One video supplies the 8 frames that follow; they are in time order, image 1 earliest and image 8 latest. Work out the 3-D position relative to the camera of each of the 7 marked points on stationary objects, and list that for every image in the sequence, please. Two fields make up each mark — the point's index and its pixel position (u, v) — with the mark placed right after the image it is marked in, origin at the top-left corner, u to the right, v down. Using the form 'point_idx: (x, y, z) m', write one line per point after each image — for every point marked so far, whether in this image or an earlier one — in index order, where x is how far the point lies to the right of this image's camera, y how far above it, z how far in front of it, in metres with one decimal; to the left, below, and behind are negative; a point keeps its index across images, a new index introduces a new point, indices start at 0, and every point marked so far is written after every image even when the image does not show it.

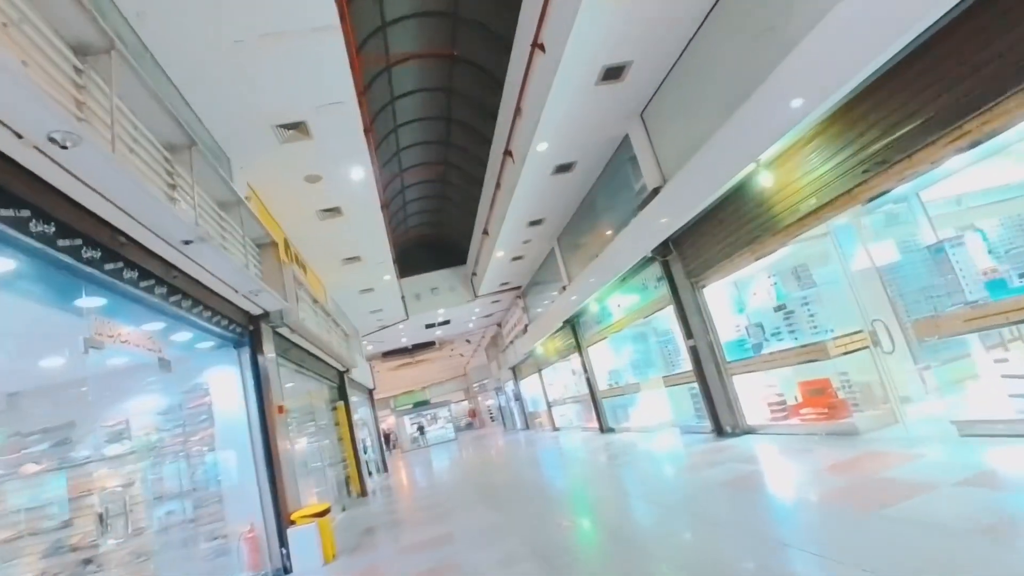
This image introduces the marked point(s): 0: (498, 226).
0: (-0.2, +0.6, +8.6) m
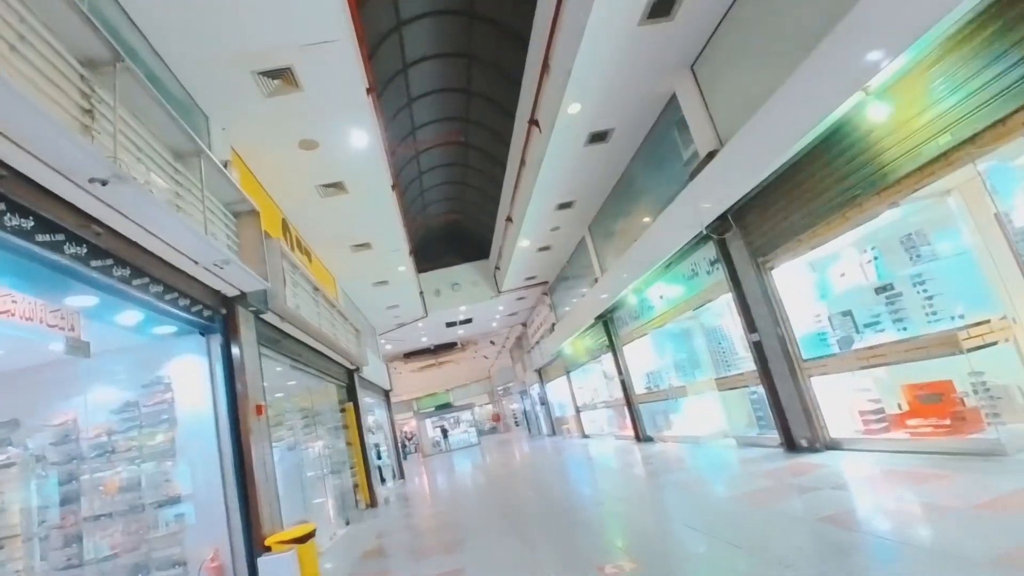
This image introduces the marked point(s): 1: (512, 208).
0: (+0.1, +0.7, +7.7) m
1: (0.0, +0.8, +8.2) m
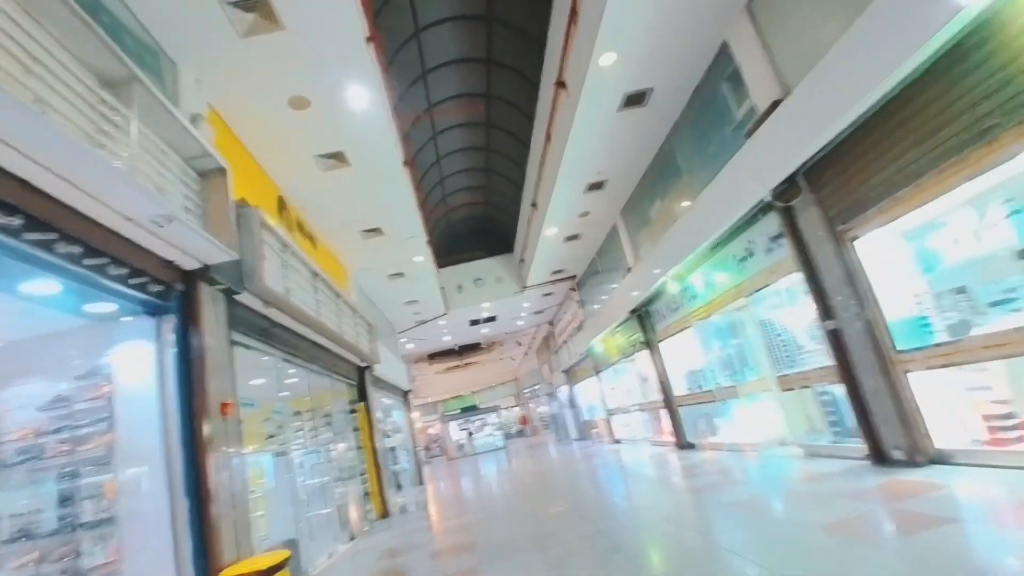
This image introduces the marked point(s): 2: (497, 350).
0: (+0.3, +0.8, +6.9) m
1: (+0.2, +0.9, +7.4) m
2: (-0.4, -1.4, +19.2) m
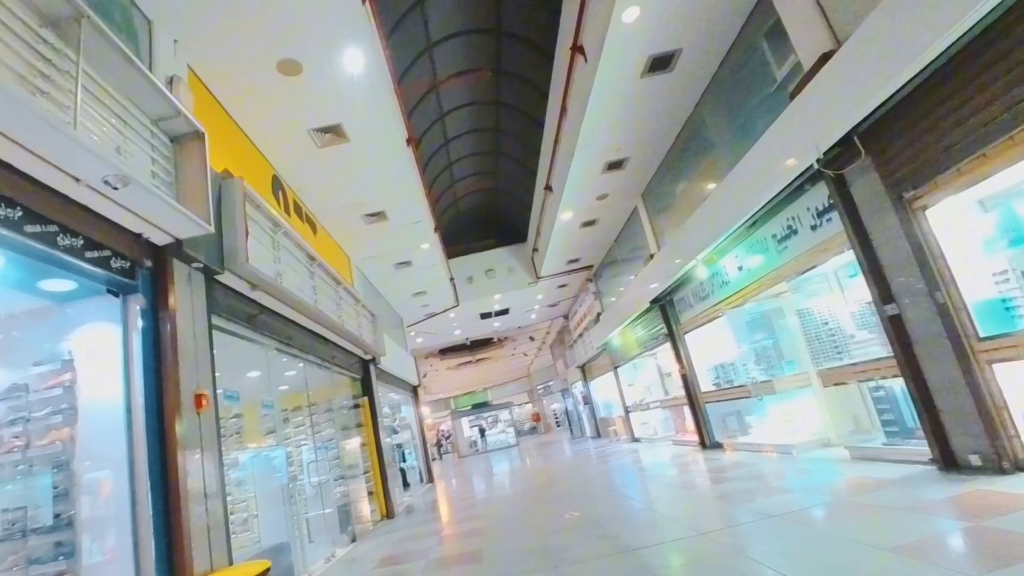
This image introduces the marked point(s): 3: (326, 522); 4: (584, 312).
0: (+0.4, +0.9, +6.4) m
1: (+0.3, +1.0, +7.0) m
2: (-0.1, -1.3, +18.8) m
3: (-1.4, -1.7, +6.2) m
4: (+1.0, -0.3, +11.8) m
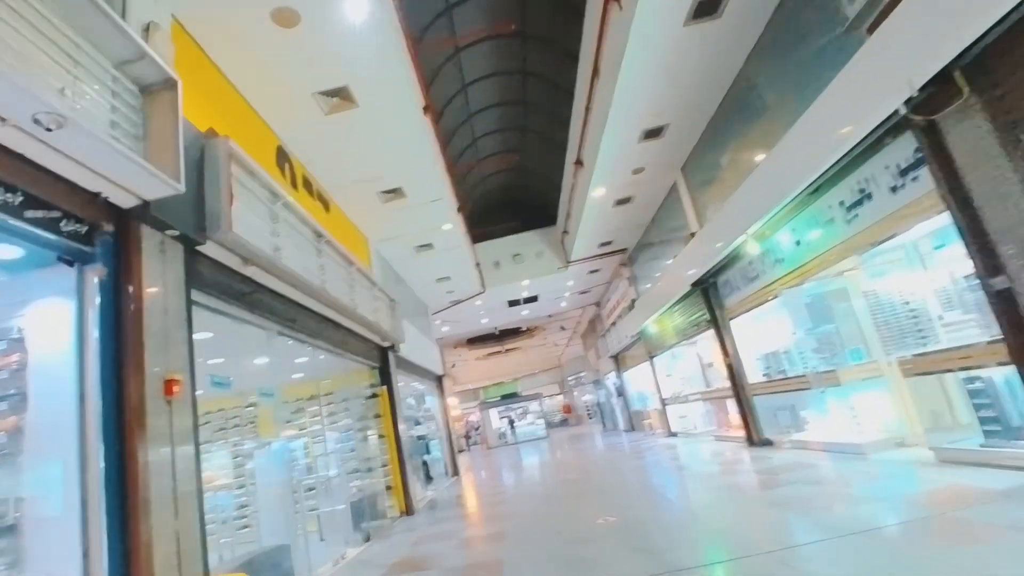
0: (+0.6, +1.0, +5.9) m
1: (+0.5, +1.1, +6.4) m
2: (+0.6, -1.0, +18.3) m
3: (-1.2, -1.6, +5.7) m
4: (+1.4, -0.2, +11.2) m
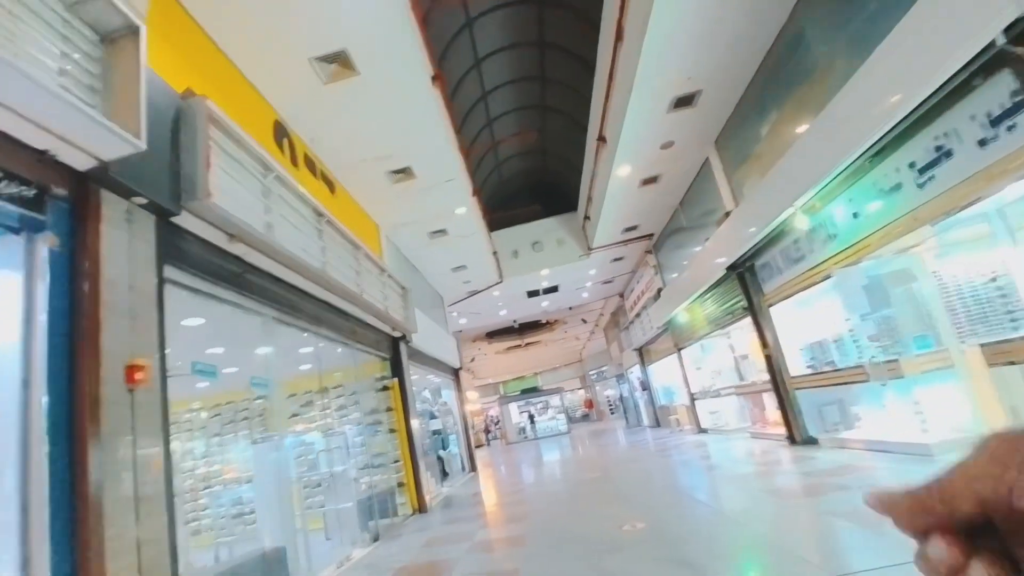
0: (+0.7, +1.1, +5.4) m
1: (+0.6, +1.2, +5.9) m
2: (+1.0, -0.9, +17.8) m
3: (-1.1, -1.5, +5.3) m
4: (+1.7, 0.0, +10.7) m
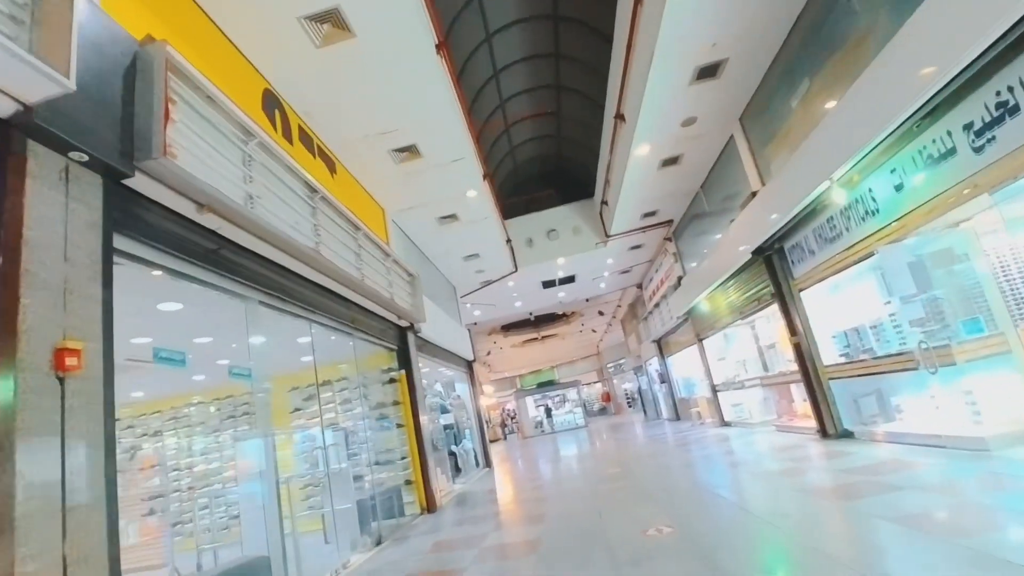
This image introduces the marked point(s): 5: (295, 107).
0: (+0.8, +1.2, +5.0) m
1: (+0.7, +1.3, +5.6) m
2: (+1.4, -0.7, +17.5) m
3: (-1.0, -1.4, +5.0) m
4: (+1.8, +0.1, +10.4) m
5: (-1.2, +1.0, +4.5) m
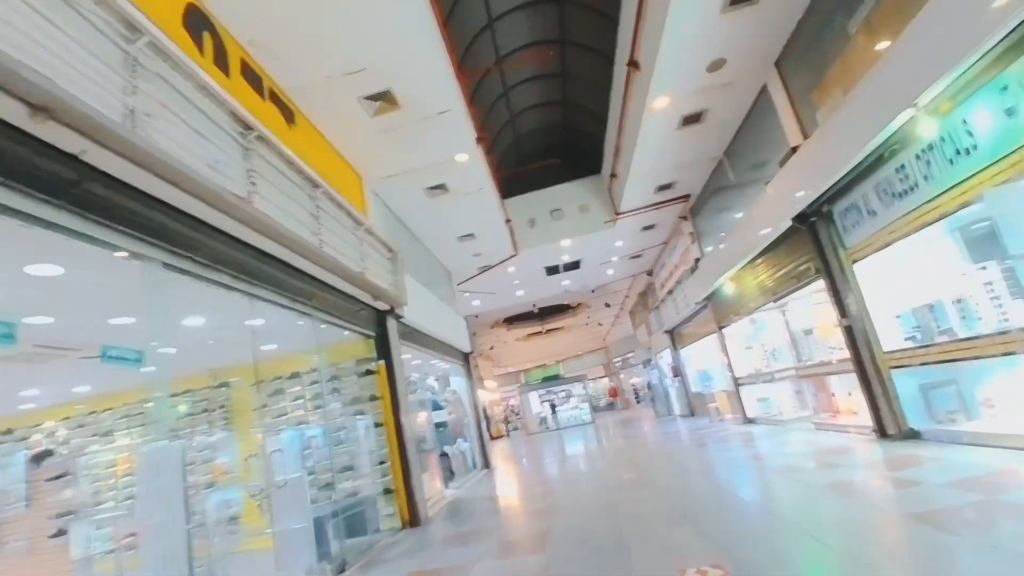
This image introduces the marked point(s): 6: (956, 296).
0: (+0.7, +1.4, +4.2) m
1: (+0.7, +1.4, +4.8) m
2: (+1.4, -0.5, +16.6) m
3: (-1.0, -1.3, +4.2) m
4: (+1.9, +0.3, +9.5) m
5: (-1.2, +1.1, +3.6) m
6: (+1.9, 0.0, +3.6) m
